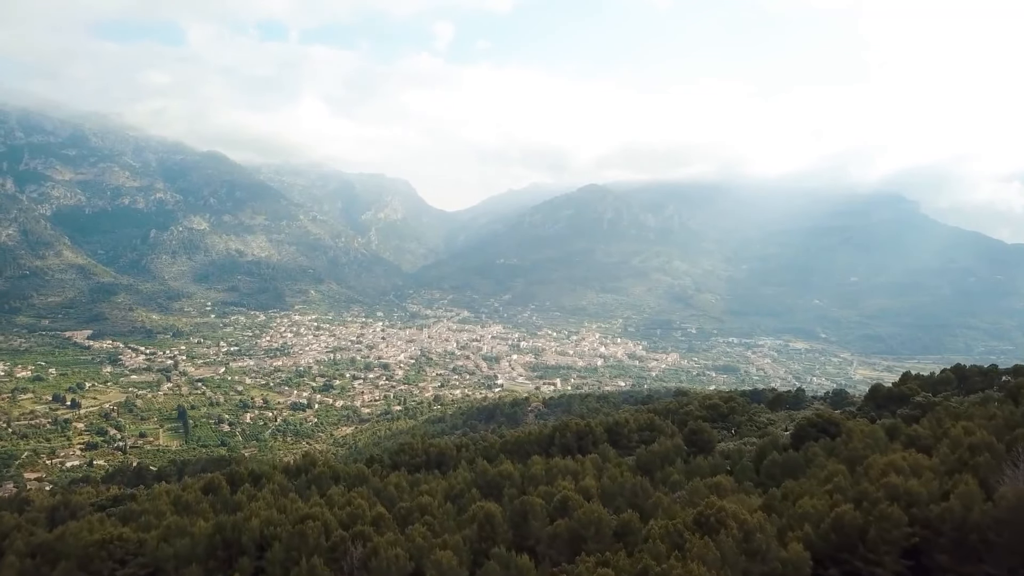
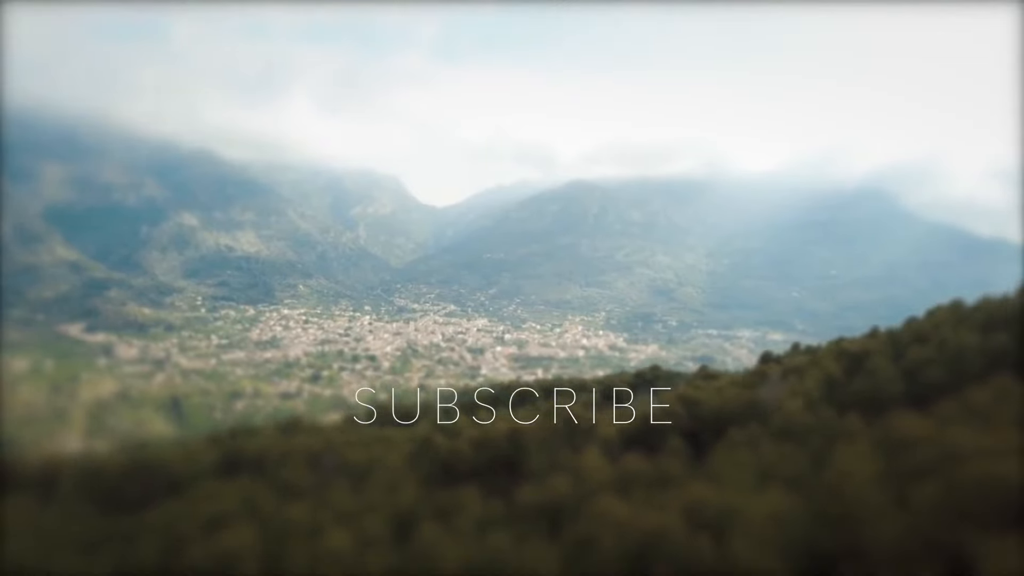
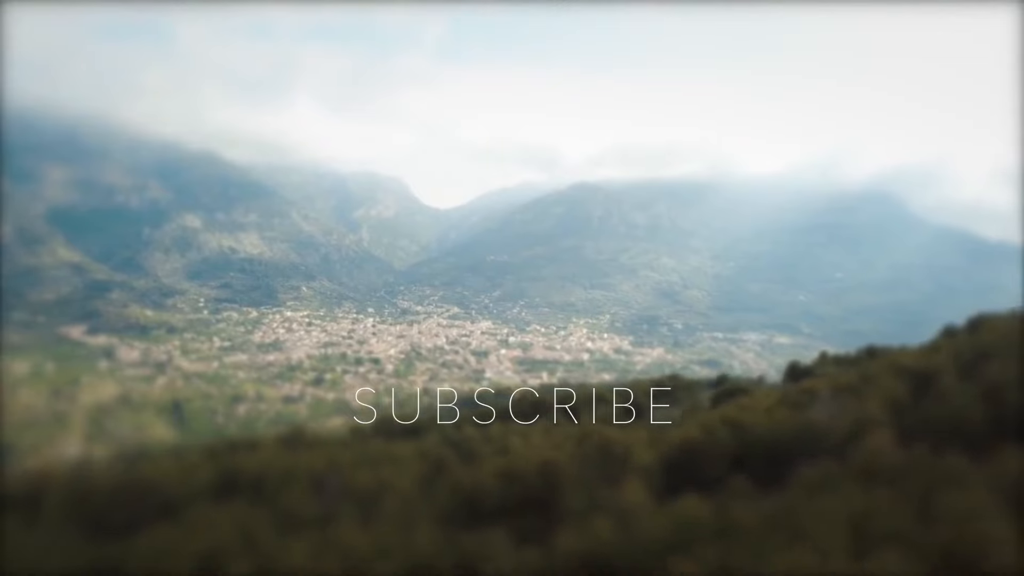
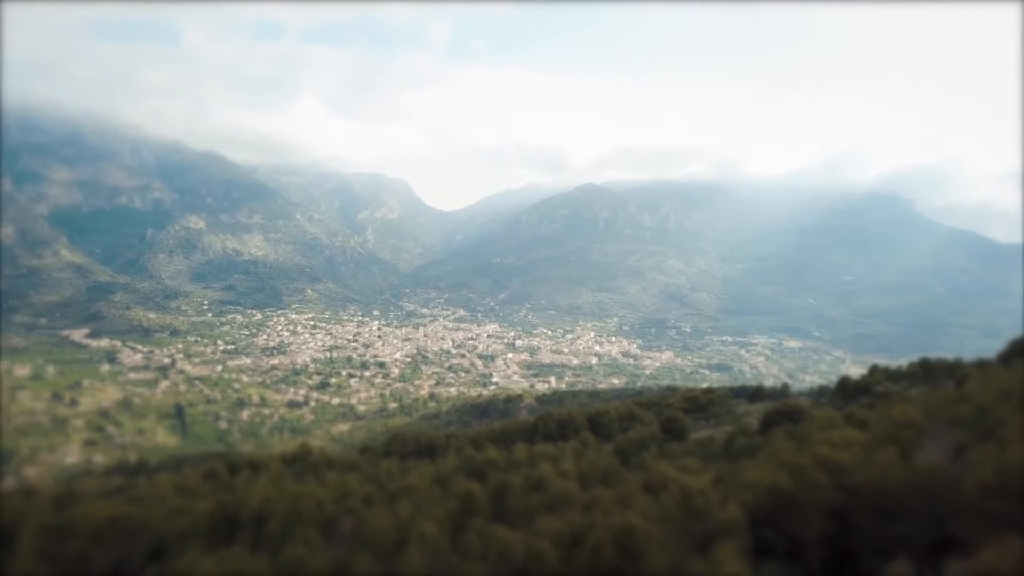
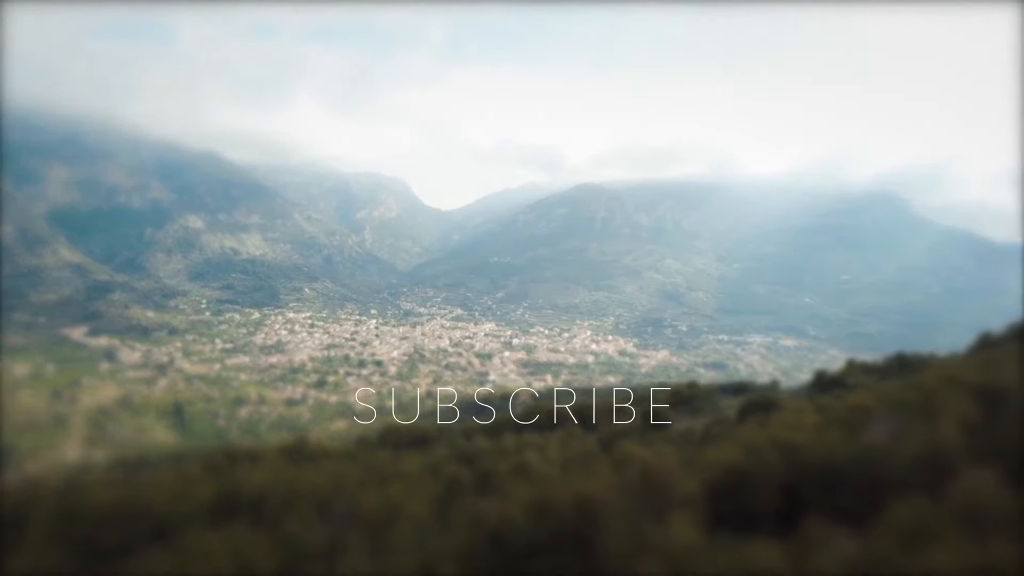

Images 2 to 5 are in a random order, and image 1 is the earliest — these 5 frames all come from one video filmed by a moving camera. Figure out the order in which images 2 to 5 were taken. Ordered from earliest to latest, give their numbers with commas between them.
4, 5, 3, 2
